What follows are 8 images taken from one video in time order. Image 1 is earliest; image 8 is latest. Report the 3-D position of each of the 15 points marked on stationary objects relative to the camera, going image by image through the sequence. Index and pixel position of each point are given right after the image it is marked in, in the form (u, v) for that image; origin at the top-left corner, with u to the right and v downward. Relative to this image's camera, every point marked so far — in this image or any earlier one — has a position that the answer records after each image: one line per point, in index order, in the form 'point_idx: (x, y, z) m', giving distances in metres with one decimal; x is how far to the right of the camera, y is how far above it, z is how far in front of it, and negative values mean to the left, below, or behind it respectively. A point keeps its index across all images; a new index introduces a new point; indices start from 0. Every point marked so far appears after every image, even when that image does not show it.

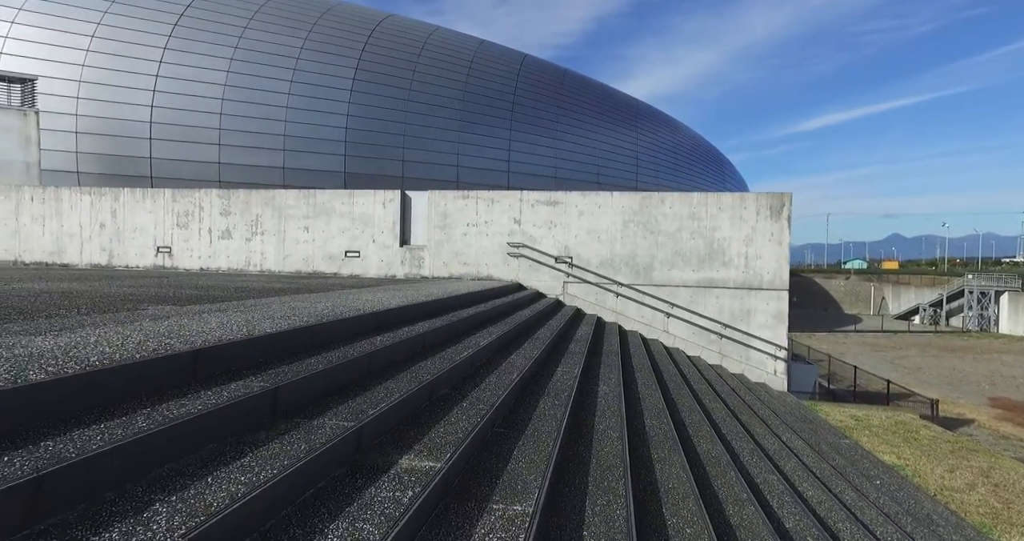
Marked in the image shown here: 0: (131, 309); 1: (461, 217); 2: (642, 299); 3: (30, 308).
0: (-2.7, -0.3, +4.0) m
1: (-1.1, +1.2, +12.0) m
2: (+2.6, -0.6, +11.1) m
3: (-3.3, -0.3, +3.9) m
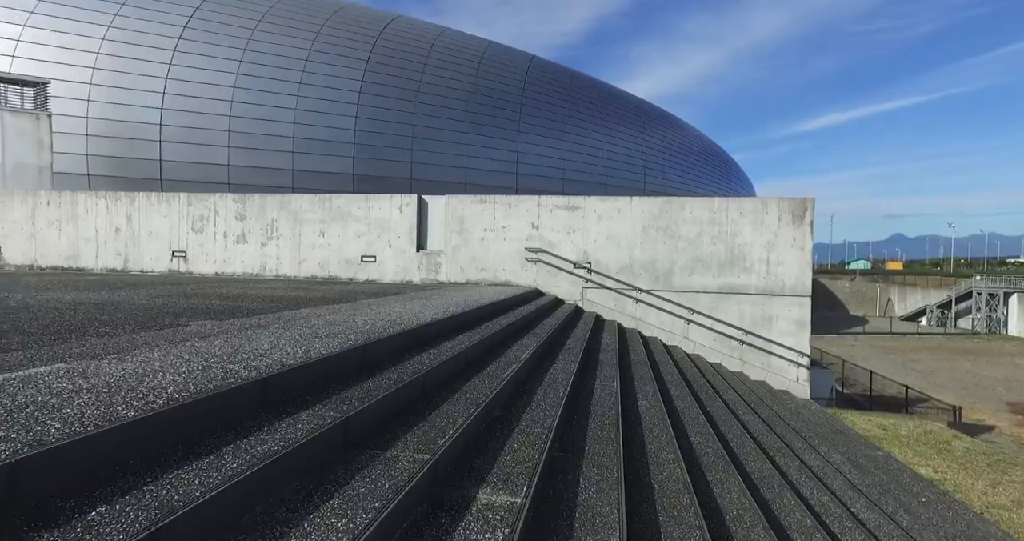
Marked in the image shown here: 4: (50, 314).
0: (-2.3, -0.4, +3.9) m
1: (-0.7, +1.1, +12.0) m
2: (+3.0, -0.7, +11.0) m
3: (-3.0, -0.4, +3.8) m
4: (-3.5, -0.3, +4.3) m
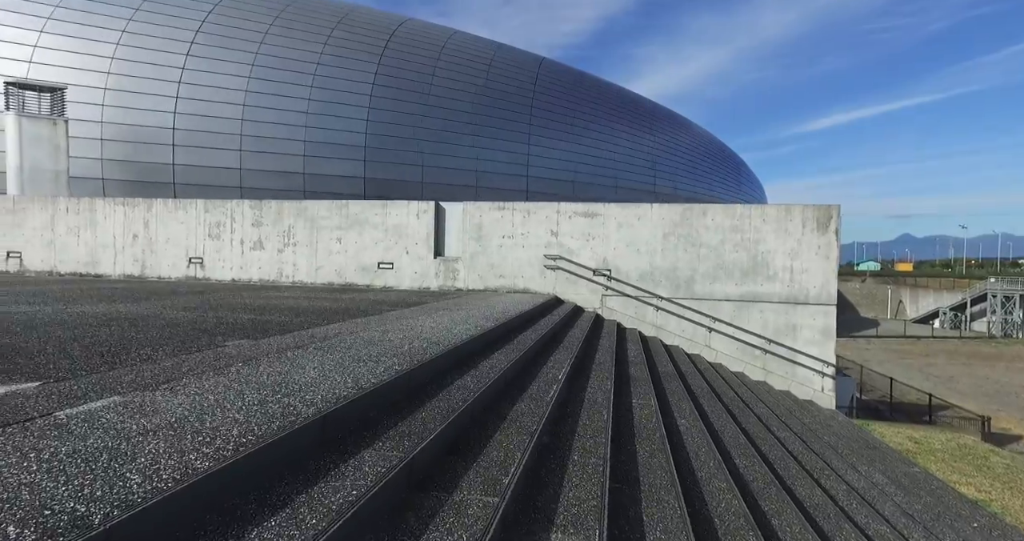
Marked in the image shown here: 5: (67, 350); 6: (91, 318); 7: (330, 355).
0: (-2.1, -0.5, +3.9) m
1: (-0.3, +0.9, +11.9) m
2: (+3.4, -0.8, +10.9) m
3: (-2.7, -0.5, +3.8) m
4: (-3.2, -0.5, +4.2) m
5: (-2.7, -0.5, +3.4) m
6: (-4.0, -0.4, +5.2) m
7: (-1.1, -0.5, +3.5) m
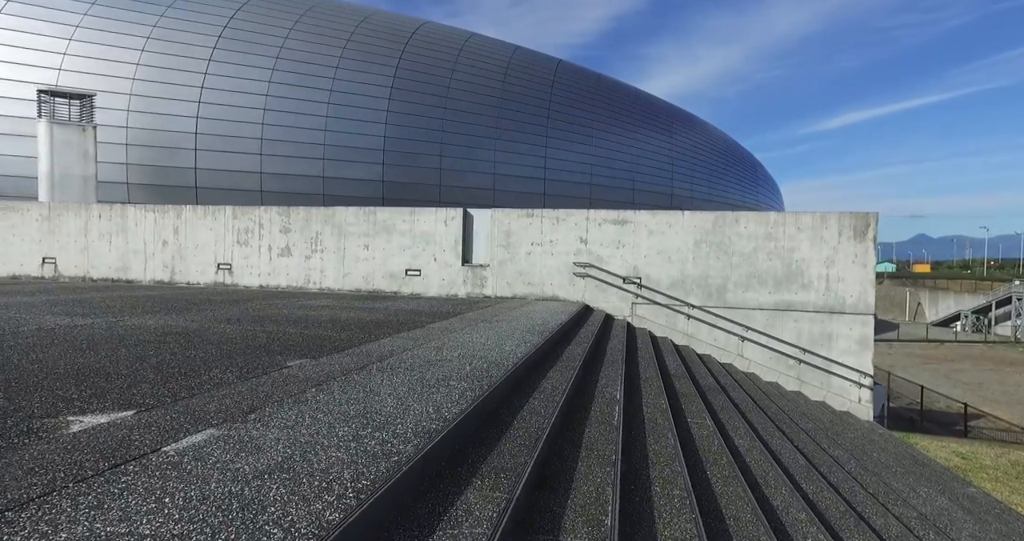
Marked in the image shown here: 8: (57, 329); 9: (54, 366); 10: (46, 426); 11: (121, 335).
0: (-1.6, -0.7, +3.9) m
1: (+0.3, +0.8, +11.8) m
2: (+4.0, -1.0, +10.8) m
3: (-2.2, -0.6, +3.8) m
4: (-2.8, -0.6, +4.3) m
5: (-2.3, -0.6, +3.5) m
6: (-3.5, -0.6, +5.2) m
7: (-0.7, -0.7, +3.5) m
8: (-4.3, -0.5, +5.2) m
9: (-2.9, -0.6, +3.6) m
10: (-2.0, -0.7, +2.4) m
11: (-3.6, -0.6, +5.1) m
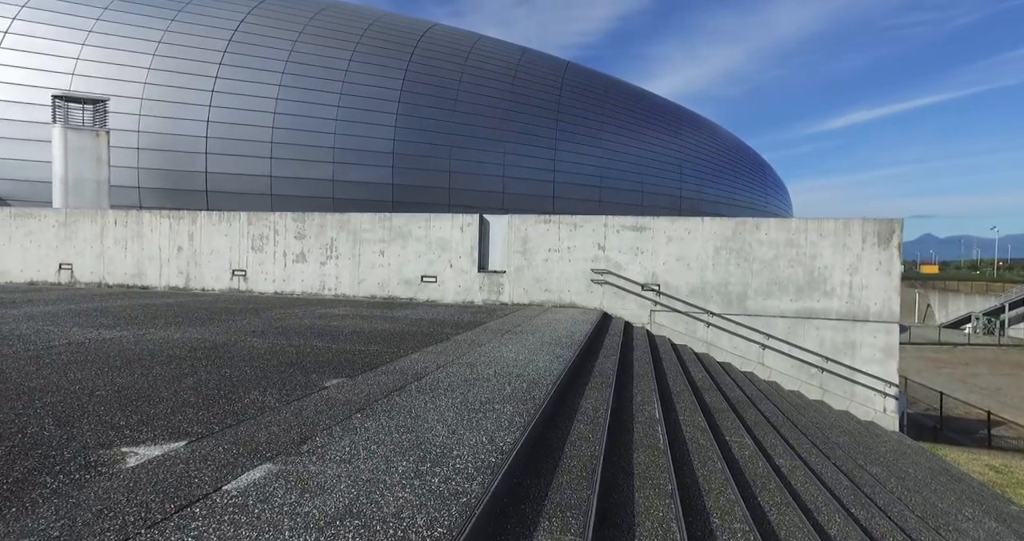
0: (-1.3, -0.8, +3.8) m
1: (+0.7, +0.6, +11.8) m
2: (+4.3, -1.1, +10.7) m
3: (-2.0, -0.8, +3.8) m
4: (-2.5, -0.7, +4.2) m
5: (-2.0, -0.8, +3.4) m
6: (-3.2, -0.7, +5.2) m
7: (-0.4, -0.8, +3.4) m
8: (-4.0, -0.7, +5.2) m
9: (-2.6, -0.7, +3.5) m
10: (-1.7, -0.8, +2.3) m
11: (-3.3, -0.7, +5.0) m
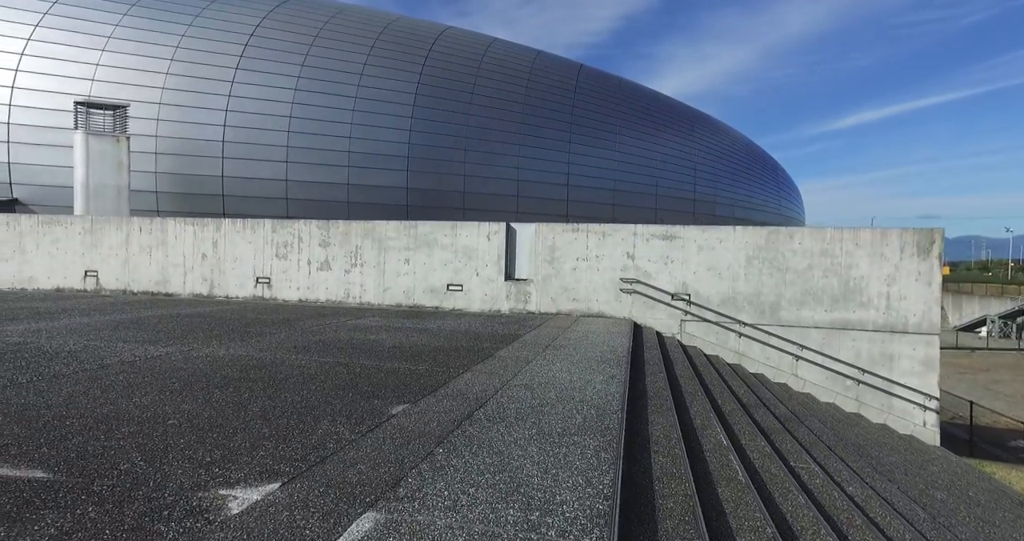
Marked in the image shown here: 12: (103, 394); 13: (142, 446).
0: (-0.9, -1.0, +3.7) m
1: (+1.2, +0.4, +11.7) m
2: (+4.9, -1.3, +10.5) m
3: (-1.5, -0.9, +3.7) m
4: (-2.0, -0.9, +4.2) m
5: (-1.6, -0.9, +3.3) m
6: (-2.7, -0.9, +5.2) m
7: (0.0, -1.0, +3.3) m
8: (-3.5, -0.8, +5.1) m
9: (-2.2, -0.9, +3.5) m
10: (-1.3, -1.0, +2.3) m
11: (-2.8, -0.9, +5.0) m
12: (-2.9, -0.9, +3.9) m
13: (-2.0, -0.9, +2.9) m
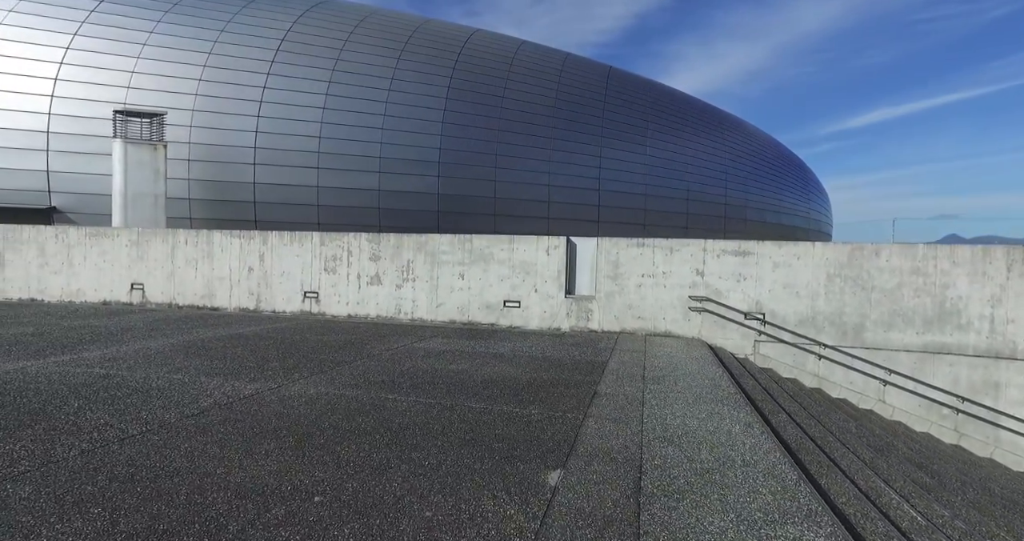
0: (+0.2, -1.3, +3.3) m
1: (+2.5, +0.1, +11.2) m
2: (+6.1, -1.7, +9.9) m
3: (-0.4, -1.2, +3.3) m
4: (-0.9, -1.2, +3.7) m
5: (-0.5, -1.2, +2.9) m
6: (-1.6, -1.2, +4.7) m
7: (+1.1, -1.3, +2.8) m
8: (-2.4, -1.2, +4.7) m
9: (-1.1, -1.2, +3.0) m
10: (-0.3, -1.3, +1.8) m
11: (-1.7, -1.2, +4.6) m
12: (-1.8, -1.2, +3.5) m
13: (-1.0, -1.2, +2.5) m
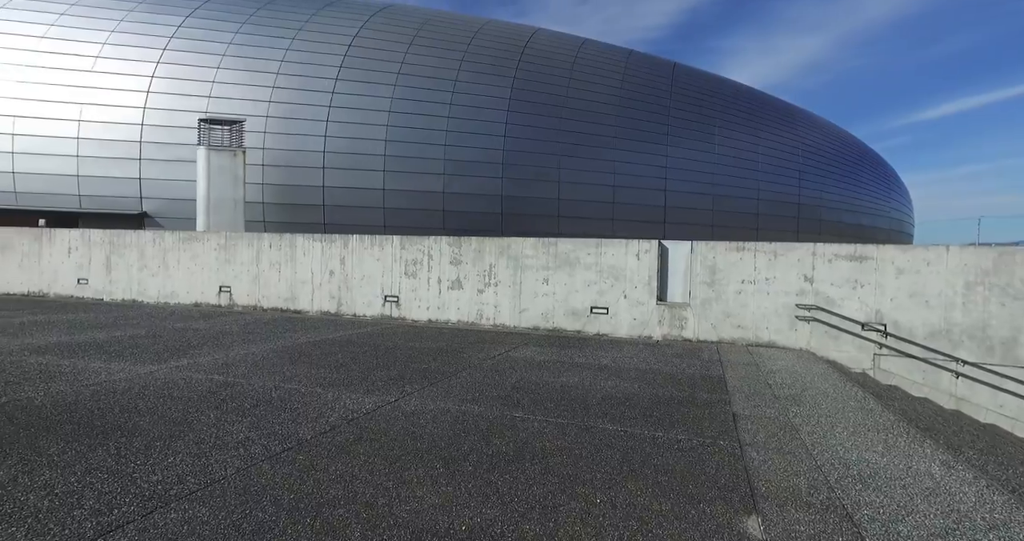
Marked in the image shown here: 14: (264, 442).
0: (+1.2, -1.3, +2.8) m
1: (+4.2, 0.0, +10.4) m
2: (+7.7, -1.8, +8.9) m
3: (+0.6, -1.3, +2.8) m
4: (+0.1, -1.3, +3.3) m
5: (+0.4, -1.3, +2.5) m
6: (-0.5, -1.3, +4.4) m
7: (+2.0, -1.4, +2.3) m
8: (-1.2, -1.2, +4.5) m
9: (-0.1, -1.3, +2.7) m
10: (+0.6, -1.3, +1.4) m
11: (-0.6, -1.3, +4.3) m
12: (-0.8, -1.3, +3.2) m
13: (0.0, -1.3, +2.1) m
14: (-1.7, -1.2, +3.8) m
